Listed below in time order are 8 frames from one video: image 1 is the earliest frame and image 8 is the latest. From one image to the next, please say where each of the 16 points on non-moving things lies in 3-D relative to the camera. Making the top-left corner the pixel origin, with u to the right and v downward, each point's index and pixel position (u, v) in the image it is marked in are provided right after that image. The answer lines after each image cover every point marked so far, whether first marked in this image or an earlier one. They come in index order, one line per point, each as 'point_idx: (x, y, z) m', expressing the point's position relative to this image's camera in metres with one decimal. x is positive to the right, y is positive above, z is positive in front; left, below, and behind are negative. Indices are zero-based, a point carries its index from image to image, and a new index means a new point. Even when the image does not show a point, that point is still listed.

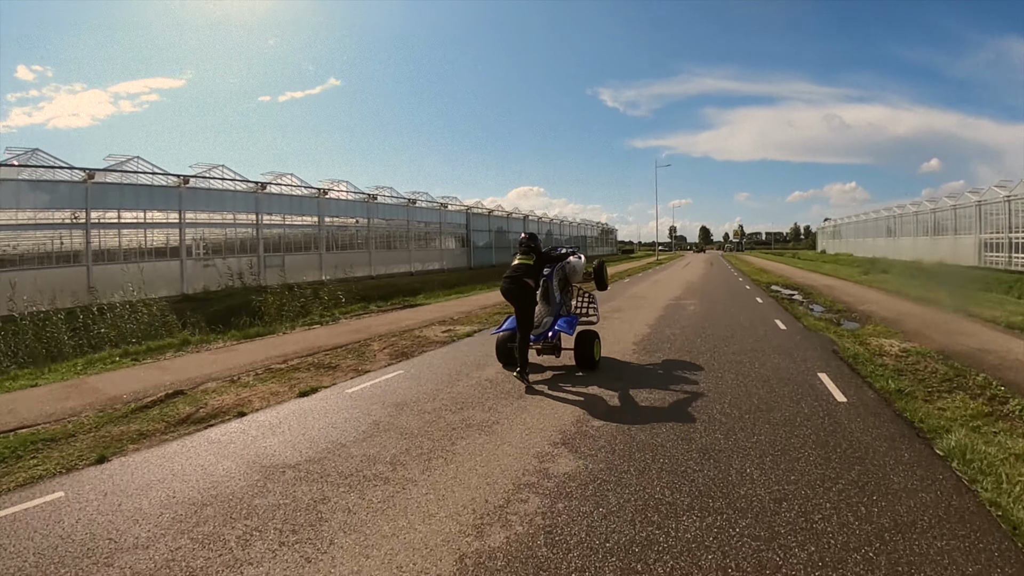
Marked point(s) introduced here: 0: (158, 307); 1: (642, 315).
0: (-9.0, -0.6, +16.6) m
1: (+3.0, 0.0, +15.0) m
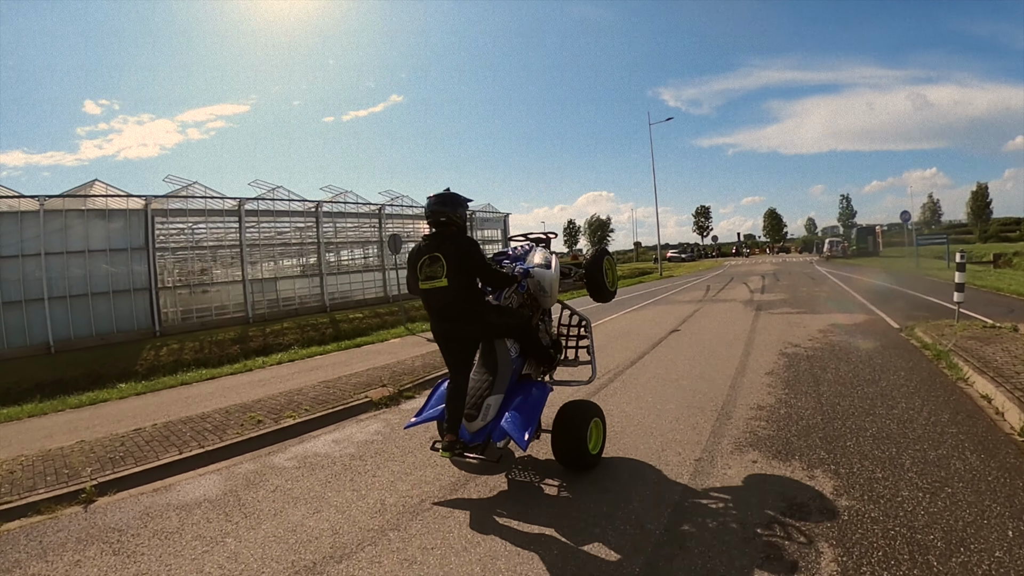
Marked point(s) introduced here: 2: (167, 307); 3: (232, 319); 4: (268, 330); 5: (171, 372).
0: (-8.7, -1.5, +14.1) m
1: (+3.0, -0.5, +11.4) m
2: (-9.3, -0.5, +15.9) m
3: (-8.1, -0.9, +16.7) m
4: (-6.4, -1.1, +15.0) m
5: (-7.8, -1.9, +13.3) m
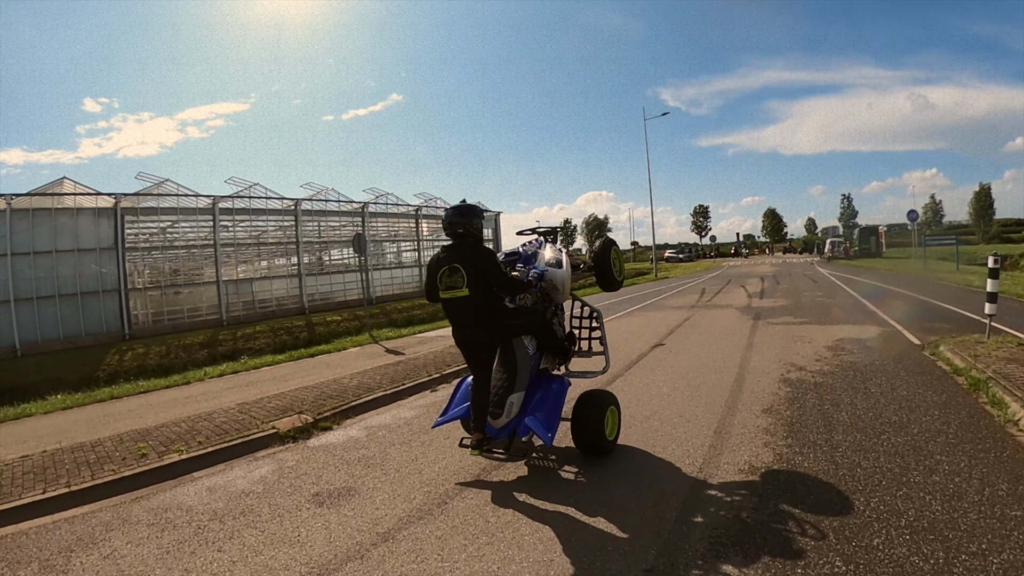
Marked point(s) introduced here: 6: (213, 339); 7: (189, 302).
0: (-9.1, -1.5, +13.3) m
1: (+2.7, -0.6, +10.6) m
2: (-9.7, -0.5, +15.1) m
3: (-8.5, -0.9, +16.0) m
4: (-6.7, -1.1, +14.2) m
5: (-8.1, -1.9, +12.5) m
6: (-7.2, -1.2, +13.9) m
7: (-8.9, -0.4, +15.9) m
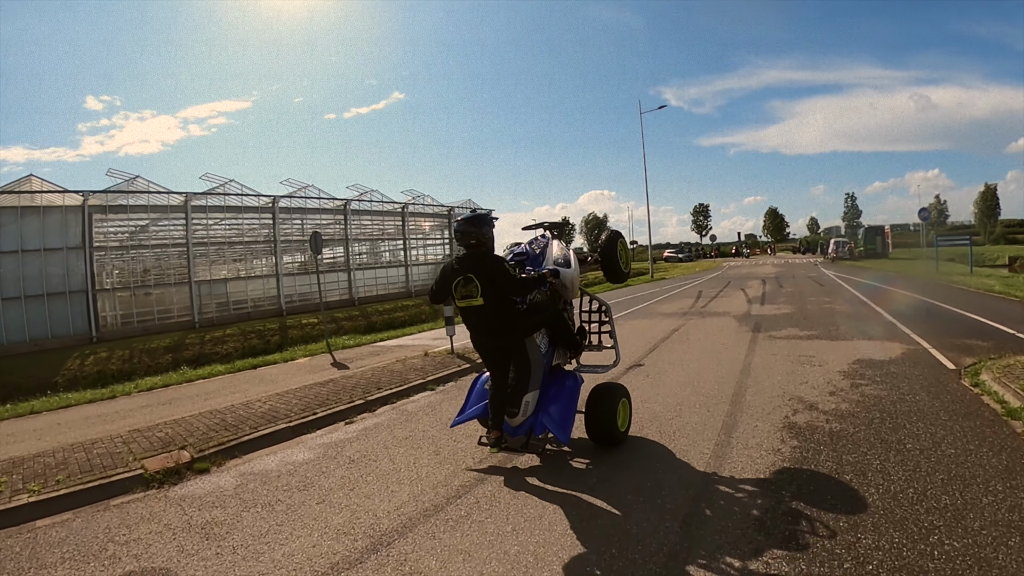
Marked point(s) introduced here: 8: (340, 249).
0: (-9.4, -1.5, +12.5) m
1: (+2.3, -0.6, +9.8) m
2: (-10.0, -0.6, +14.3) m
3: (-8.8, -0.9, +15.2) m
4: (-7.1, -1.1, +13.4) m
5: (-8.5, -2.0, +11.7) m
6: (-7.5, -1.2, +13.1) m
7: (-9.2, -0.4, +15.1) m
8: (-5.8, +1.3, +19.2) m
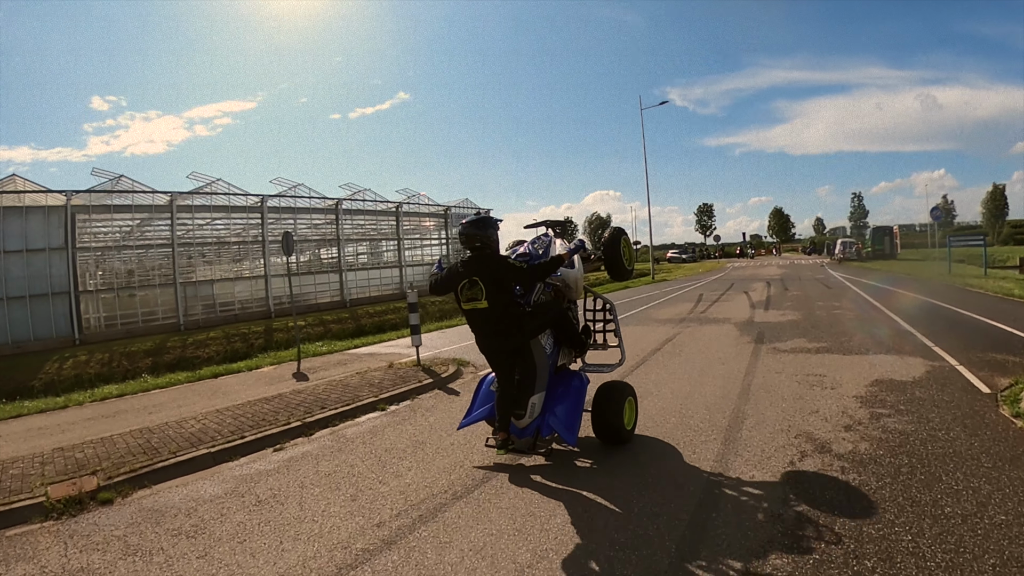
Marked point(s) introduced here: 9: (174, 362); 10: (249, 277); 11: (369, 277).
0: (-9.6, -1.6, +12.1) m
1: (+2.2, -0.7, +9.3) m
2: (-10.1, -0.6, +13.9) m
3: (-8.9, -1.0, +14.7) m
4: (-7.2, -1.2, +13.0) m
5: (-8.6, -2.0, +11.3) m
6: (-7.7, -1.3, +12.6) m
7: (-9.3, -0.4, +14.7) m
8: (-5.9, +1.2, +18.8) m
9: (-7.0, -1.5, +12.0) m
10: (-7.5, +0.3, +16.6) m
11: (-4.9, +0.4, +19.9) m
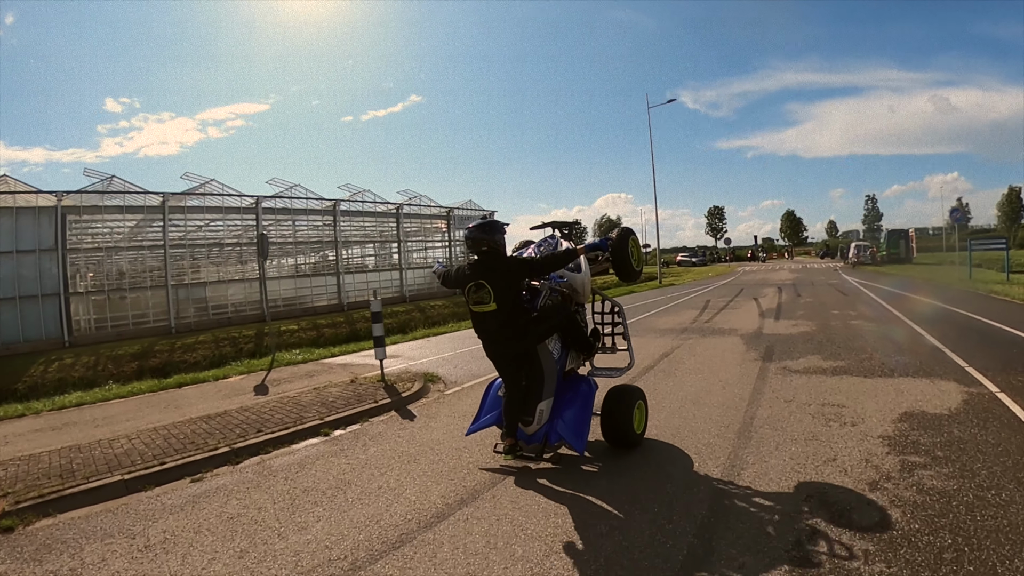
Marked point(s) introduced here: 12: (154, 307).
0: (-9.6, -1.6, +11.8) m
1: (+2.1, -0.8, +8.8) m
2: (-10.1, -0.6, +13.5) m
3: (-8.9, -1.0, +14.4) m
4: (-7.2, -1.2, +12.6) m
5: (-8.7, -2.0, +10.9) m
6: (-7.7, -1.3, +12.3) m
7: (-9.3, -0.5, +14.3) m
8: (-5.8, +1.1, +18.4) m
9: (-7.0, -1.6, +11.6) m
10: (-7.5, +0.3, +16.3) m
11: (-4.8, +0.3, +19.5) m
12: (-9.0, -0.5, +14.7) m
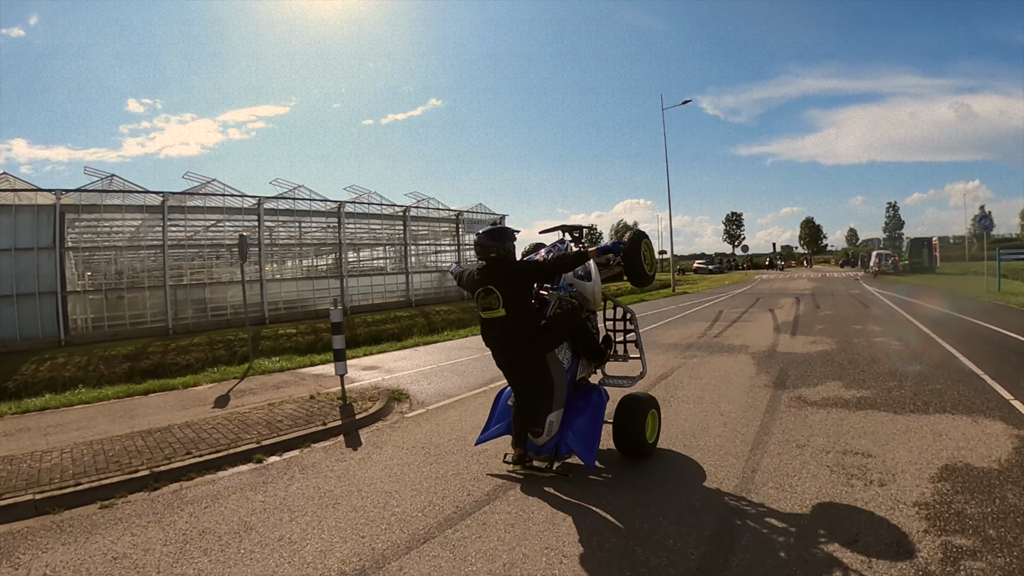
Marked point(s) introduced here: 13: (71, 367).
0: (-9.6, -1.6, +11.5) m
1: (+2.0, -0.9, +8.2) m
2: (-10.0, -0.6, +13.3) m
3: (-8.8, -1.0, +14.1) m
4: (-7.2, -1.2, +12.3) m
5: (-8.7, -2.0, +10.7) m
6: (-7.7, -1.3, +12.0) m
7: (-9.2, -0.5, +14.1) m
8: (-5.6, +1.1, +18.1) m
9: (-7.0, -1.6, +11.3) m
10: (-7.3, +0.2, +16.0) m
11: (-4.6, +0.2, +19.2) m
12: (-8.9, -0.5, +14.4) m
13: (-8.6, -1.6, +11.3) m
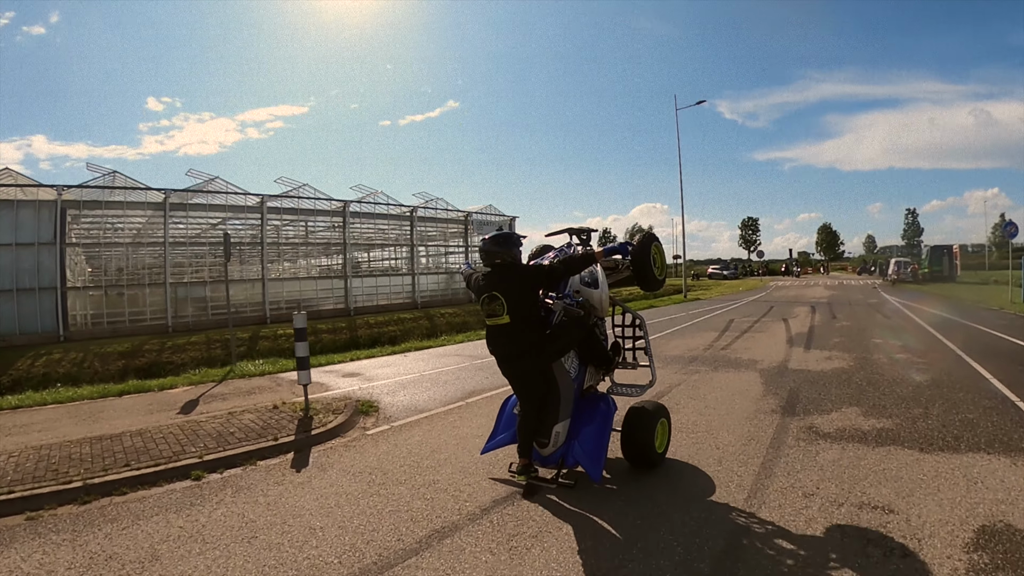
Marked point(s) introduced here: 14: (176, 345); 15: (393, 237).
0: (-9.6, -1.5, +11.4) m
1: (+2.0, -1.0, +7.8) m
2: (-10.0, -0.5, +13.2) m
3: (-8.7, -1.0, +14.0) m
4: (-7.1, -1.2, +12.1) m
5: (-8.7, -2.0, +10.5) m
6: (-7.6, -1.3, +11.8) m
7: (-9.1, -0.4, +14.0) m
8: (-5.3, +1.1, +17.8) m
9: (-6.9, -1.5, +11.1) m
10: (-7.1, +0.3, +15.8) m
11: (-4.4, +0.2, +18.9) m
12: (-8.8, -0.4, +14.3) m
13: (-8.6, -1.5, +11.1) m
14: (-7.2, -1.2, +12.1) m
15: (-4.1, +1.8, +19.8) m
